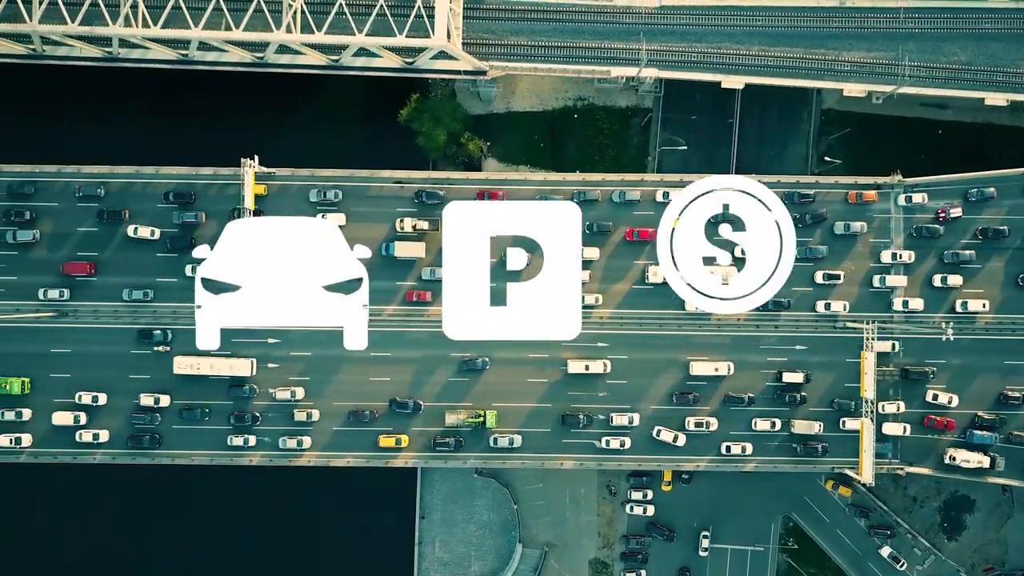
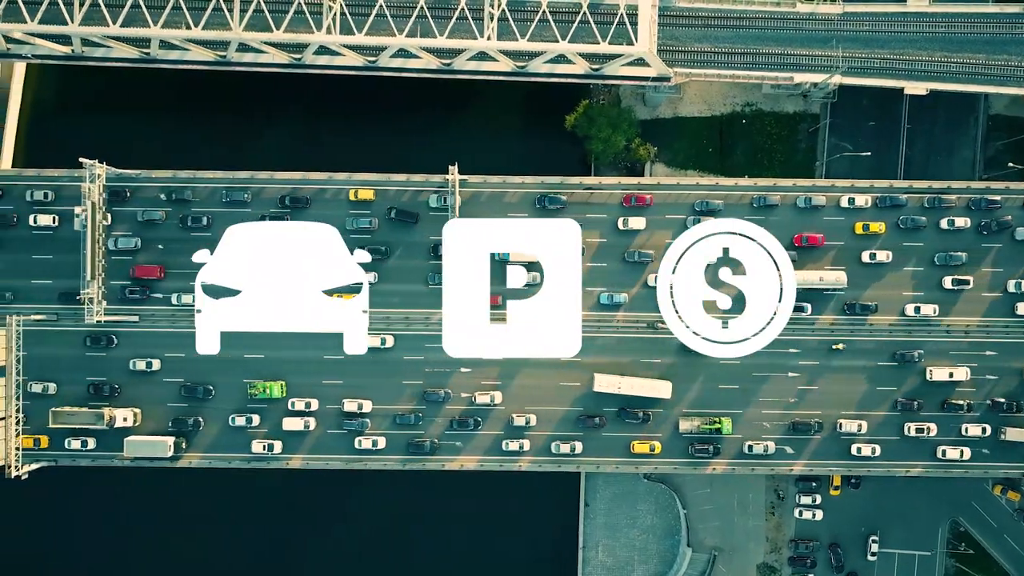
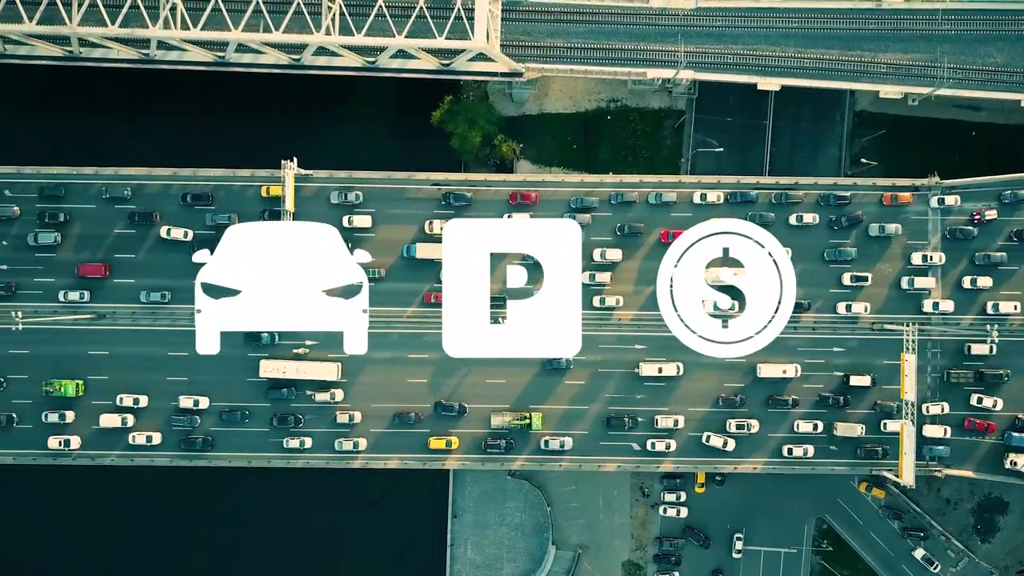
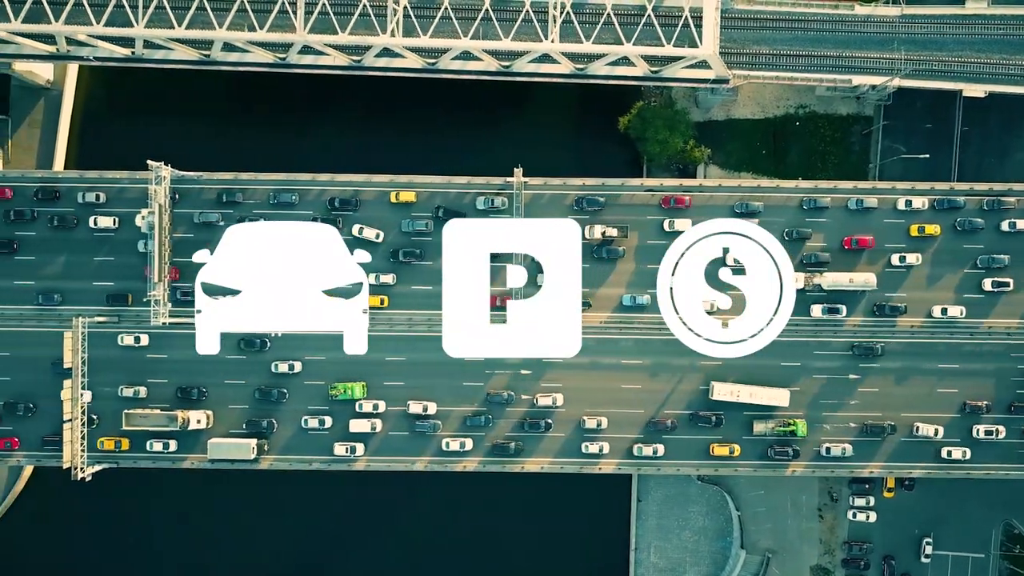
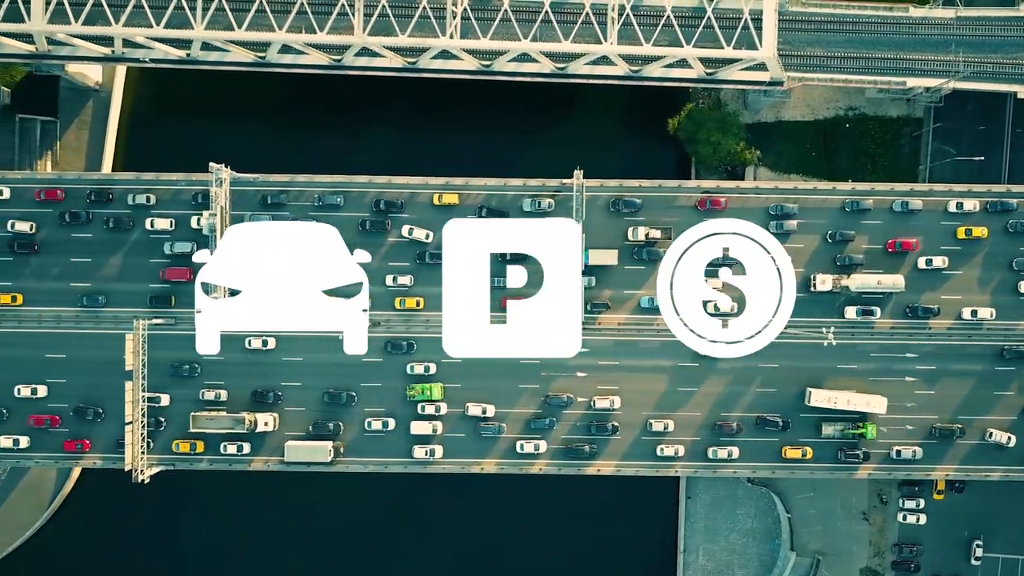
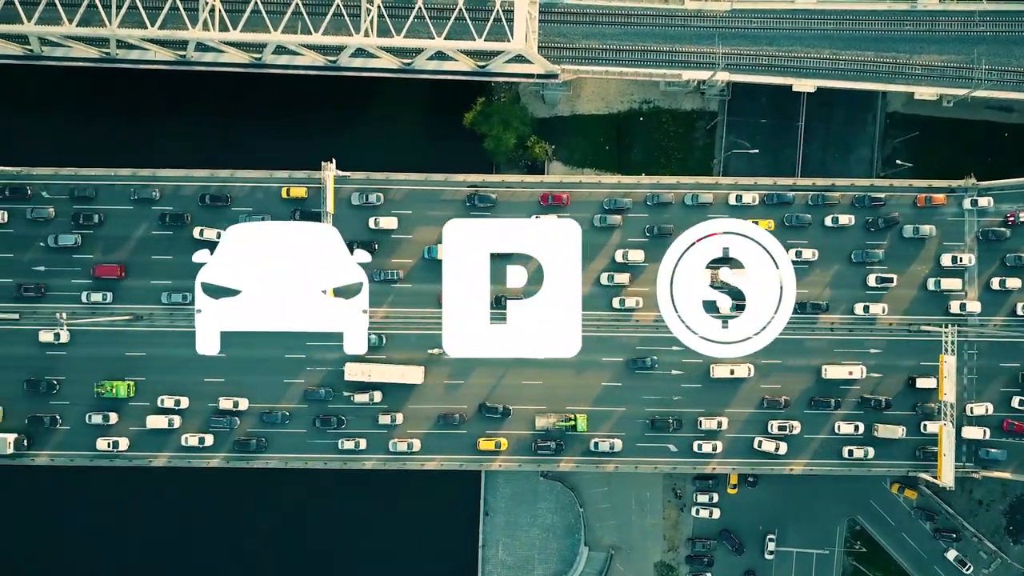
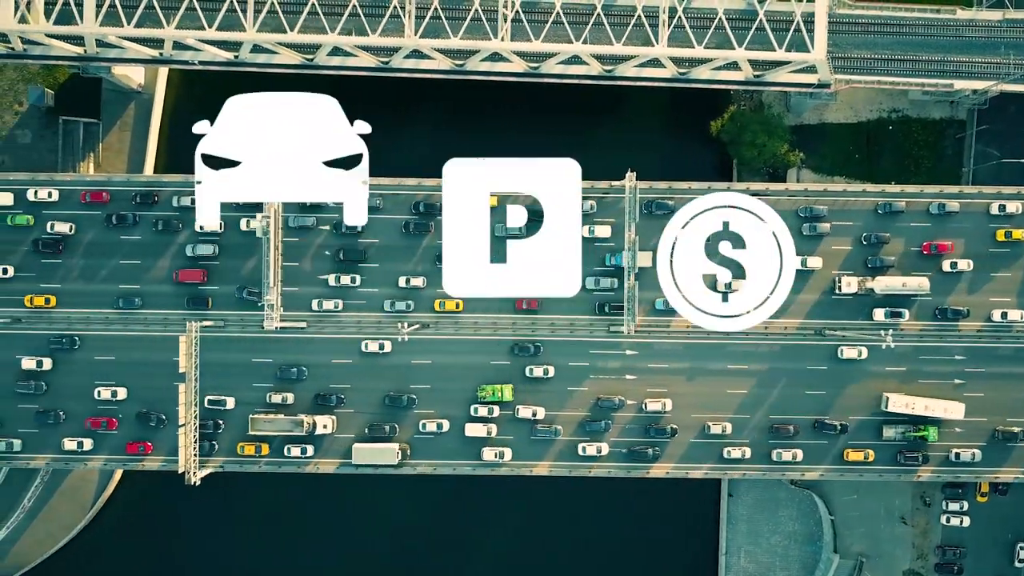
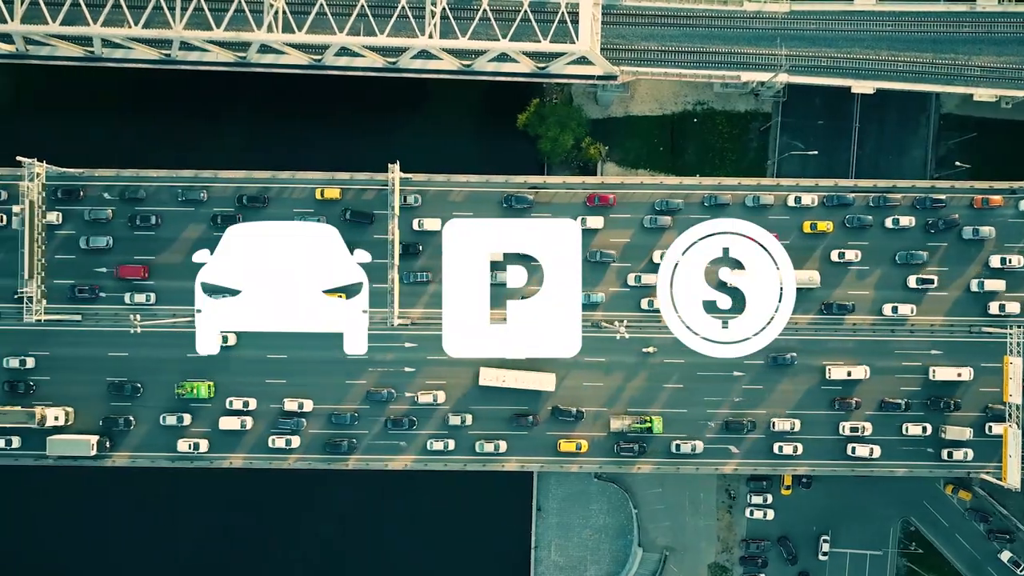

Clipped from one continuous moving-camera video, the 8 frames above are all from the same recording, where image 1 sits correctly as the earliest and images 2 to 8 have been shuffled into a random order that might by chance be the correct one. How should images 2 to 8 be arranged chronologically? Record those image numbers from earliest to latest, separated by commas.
3, 6, 8, 2, 4, 5, 7
